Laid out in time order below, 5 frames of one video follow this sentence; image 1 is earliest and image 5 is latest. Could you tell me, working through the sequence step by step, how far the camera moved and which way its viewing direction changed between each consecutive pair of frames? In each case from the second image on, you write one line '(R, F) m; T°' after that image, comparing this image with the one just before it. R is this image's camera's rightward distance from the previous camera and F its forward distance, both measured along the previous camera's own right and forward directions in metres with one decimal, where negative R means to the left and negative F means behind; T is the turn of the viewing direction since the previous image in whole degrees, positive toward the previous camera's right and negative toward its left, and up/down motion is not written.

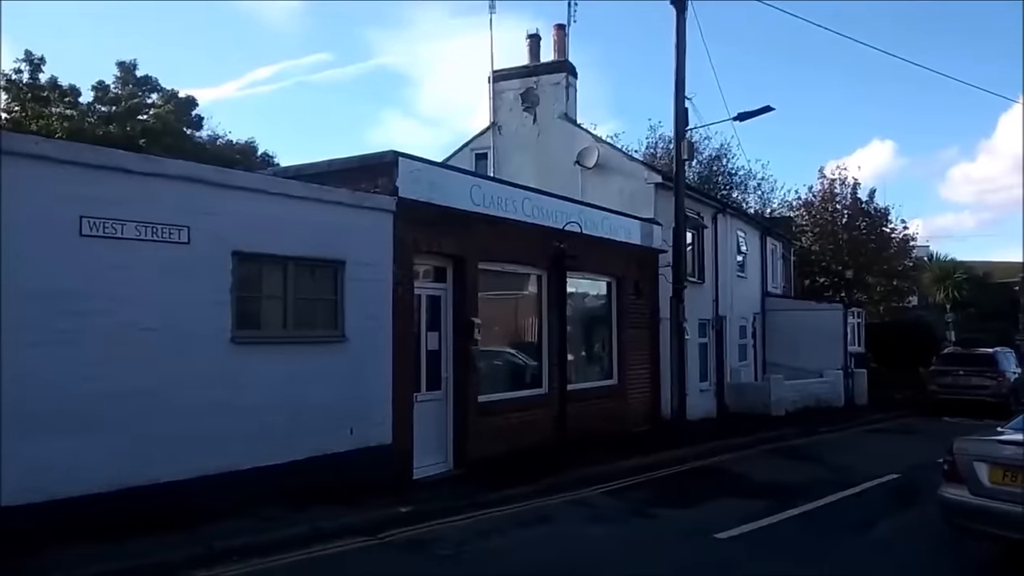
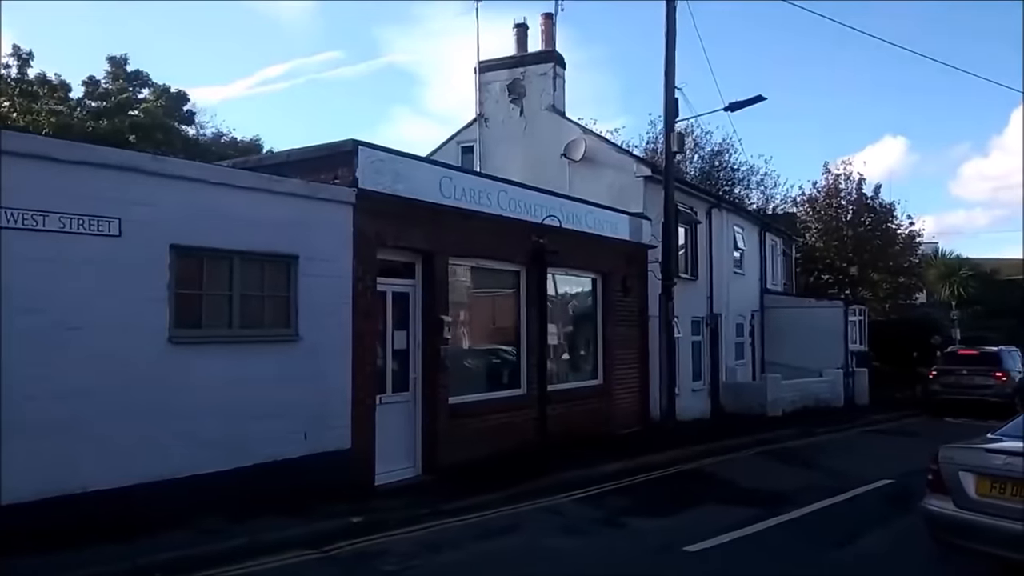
(+0.5, +0.6) m; -1°
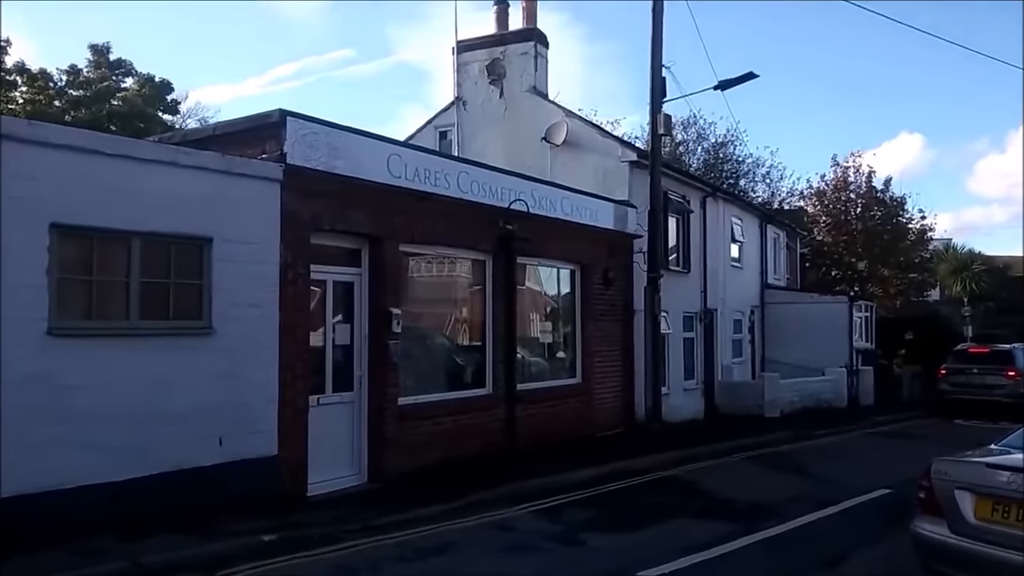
(+0.6, +1.1) m; -1°
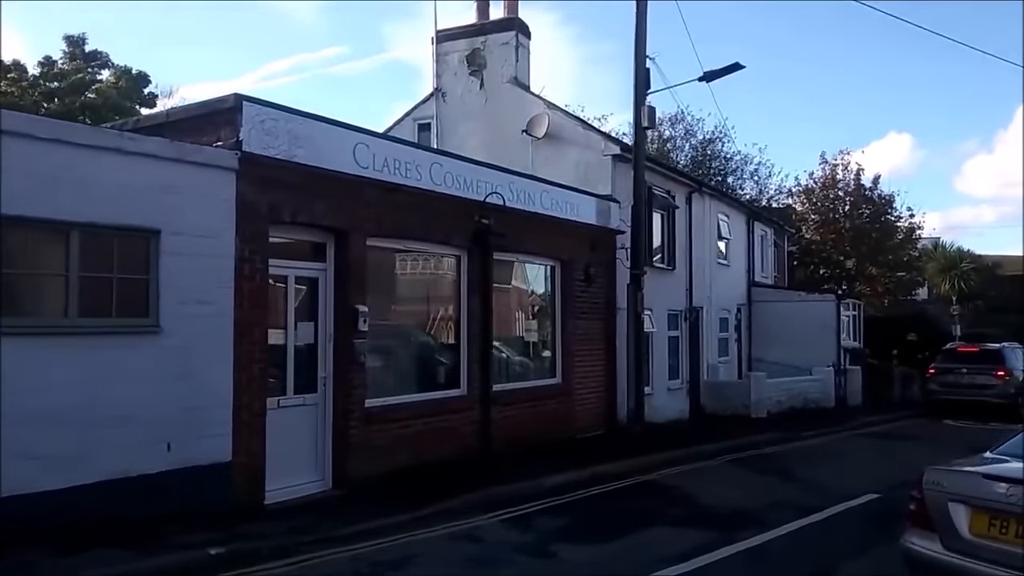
(+0.2, +0.5) m; +1°
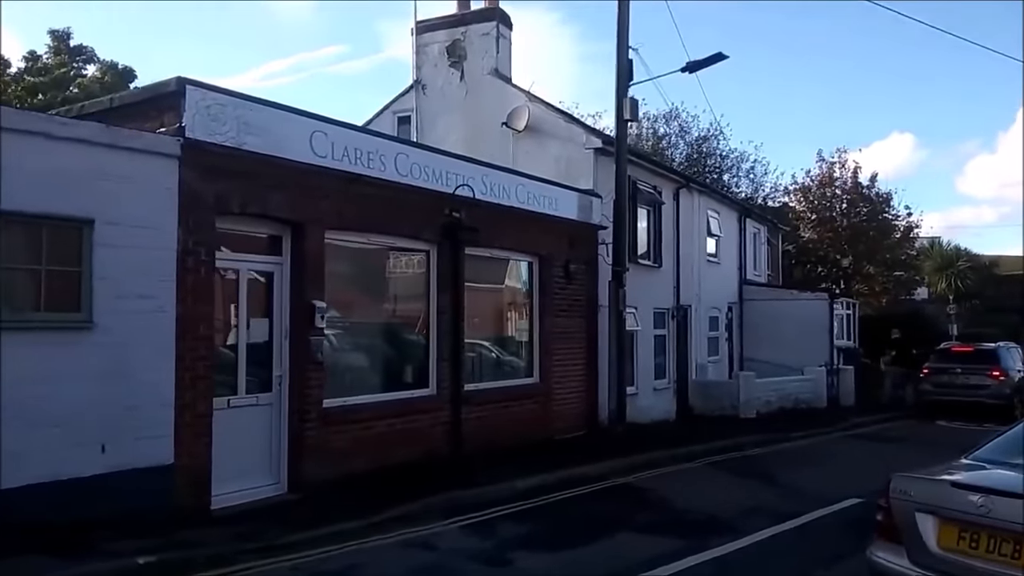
(+0.4, +0.5) m; 0°
